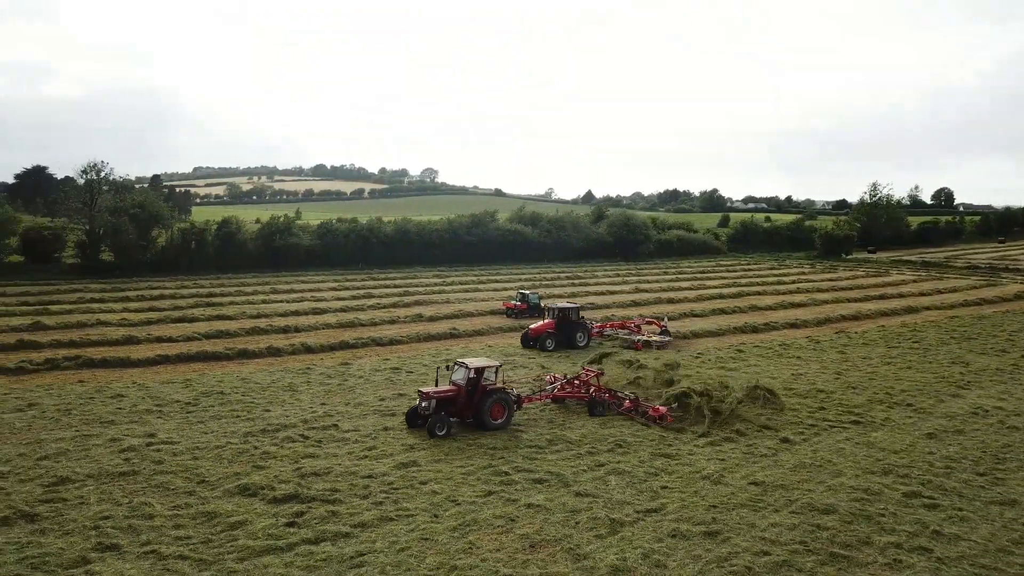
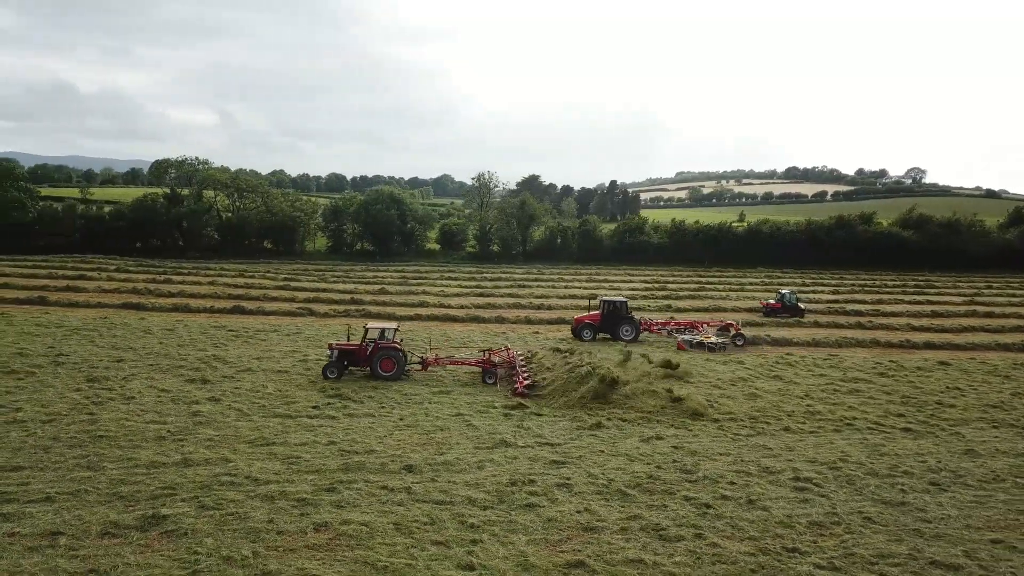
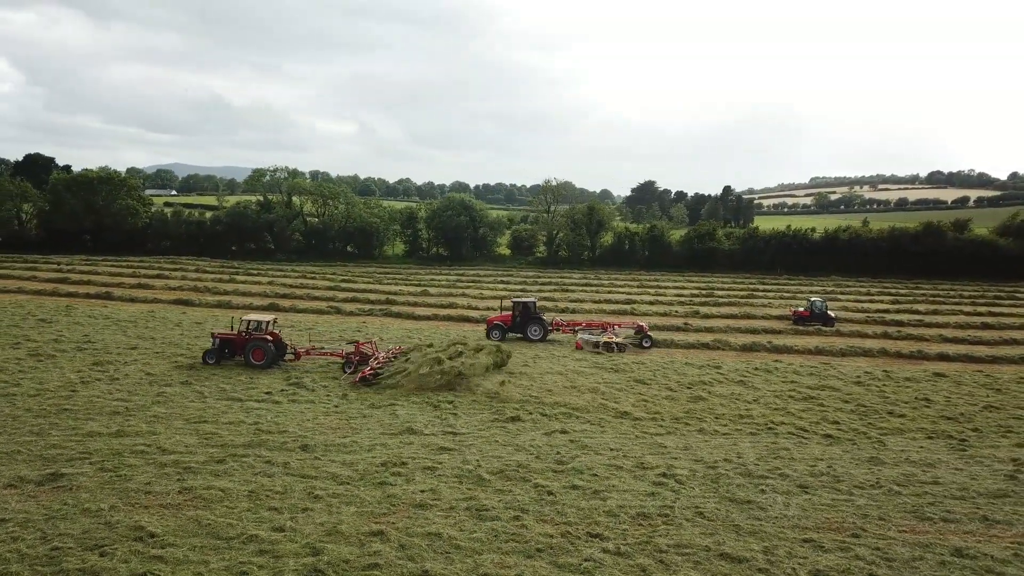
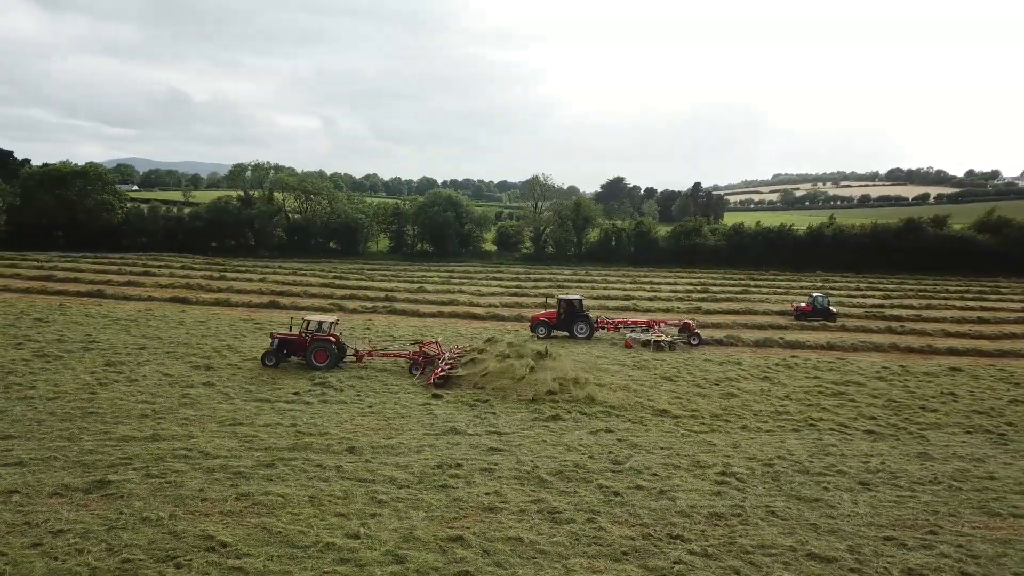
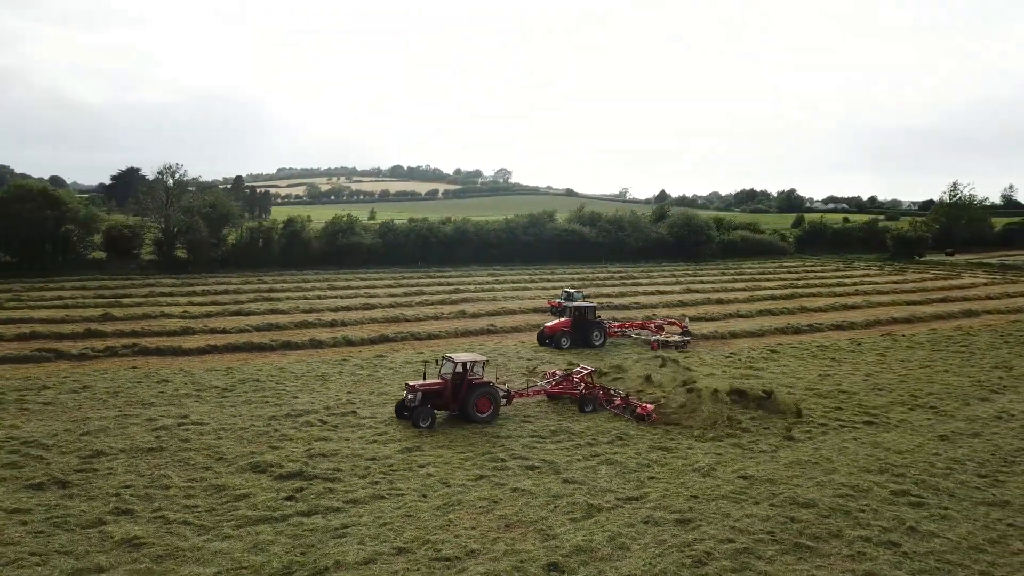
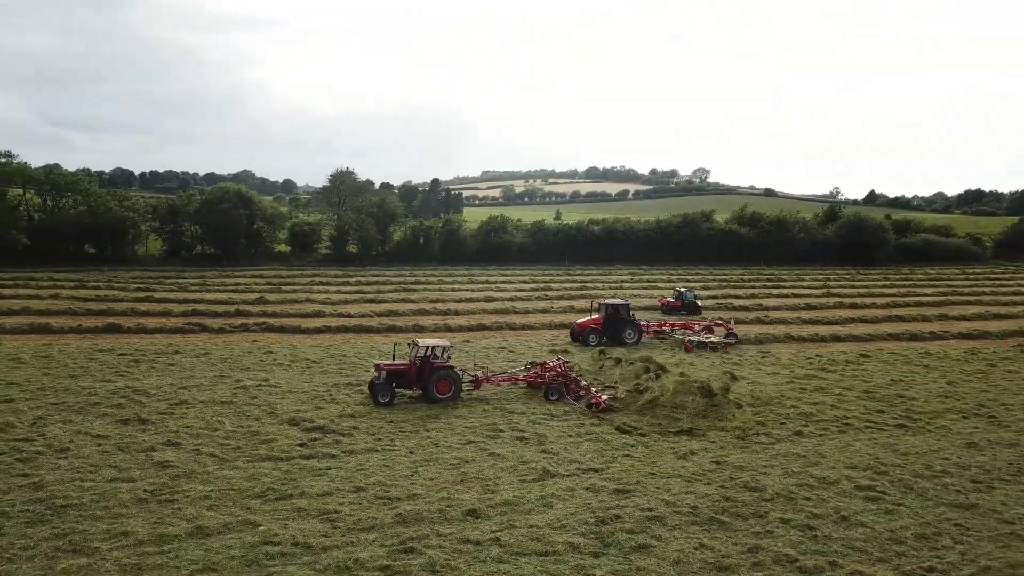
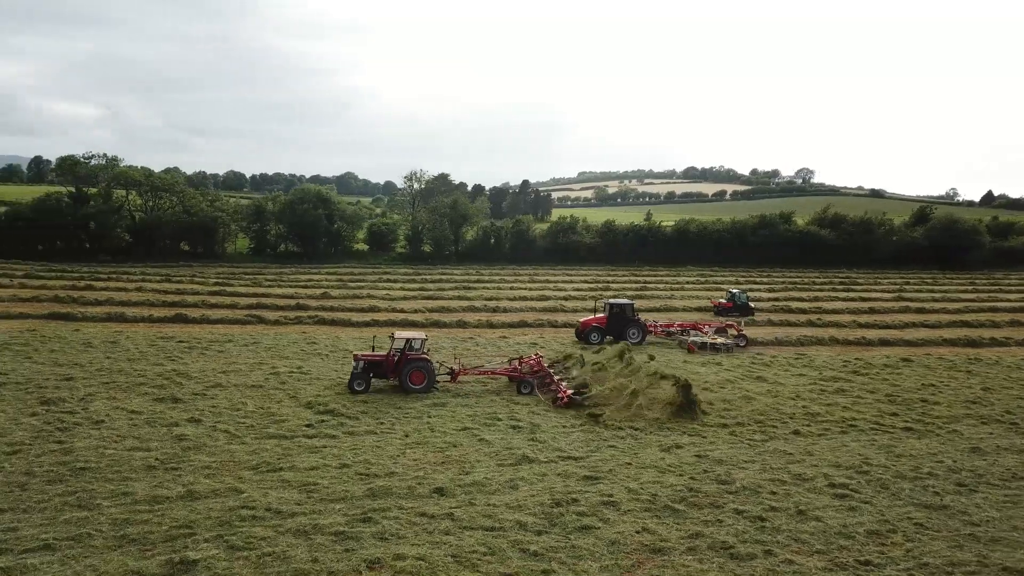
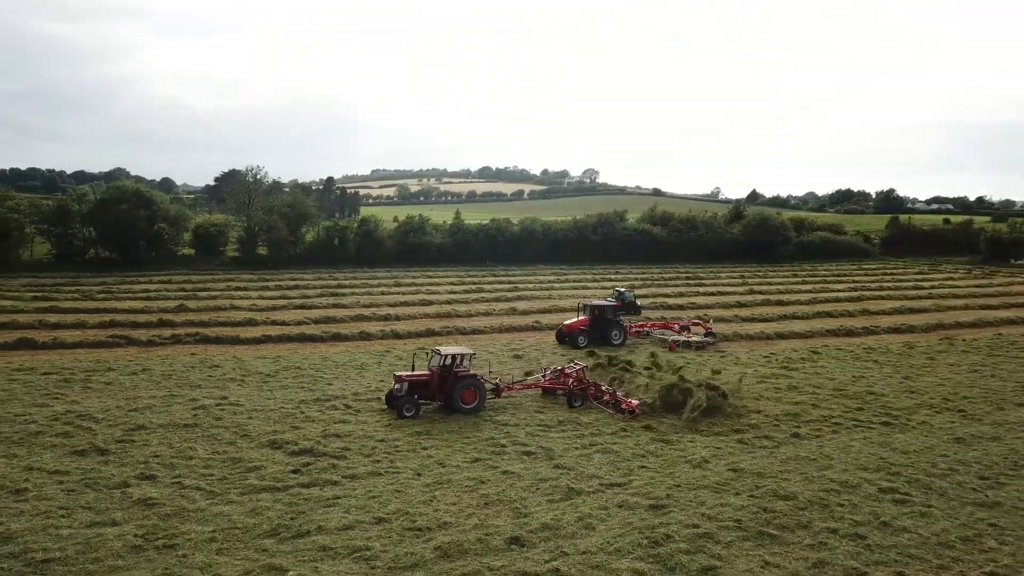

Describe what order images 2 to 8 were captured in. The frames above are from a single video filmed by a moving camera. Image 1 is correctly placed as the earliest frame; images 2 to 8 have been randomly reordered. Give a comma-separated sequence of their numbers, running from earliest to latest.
5, 8, 6, 7, 2, 4, 3
